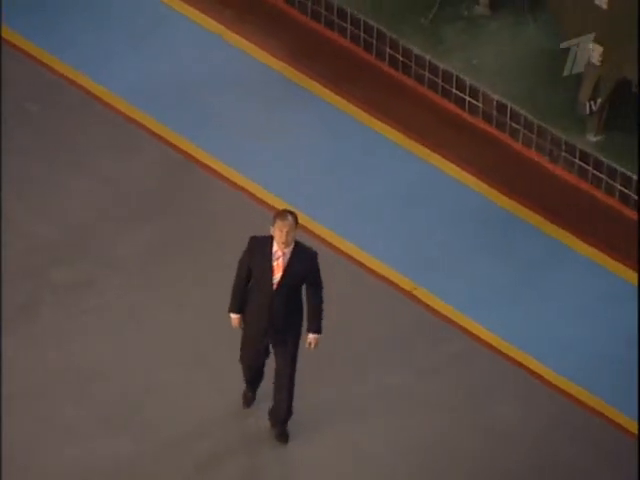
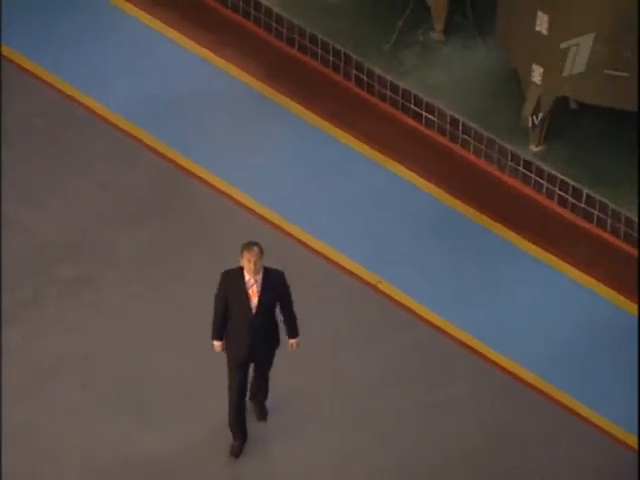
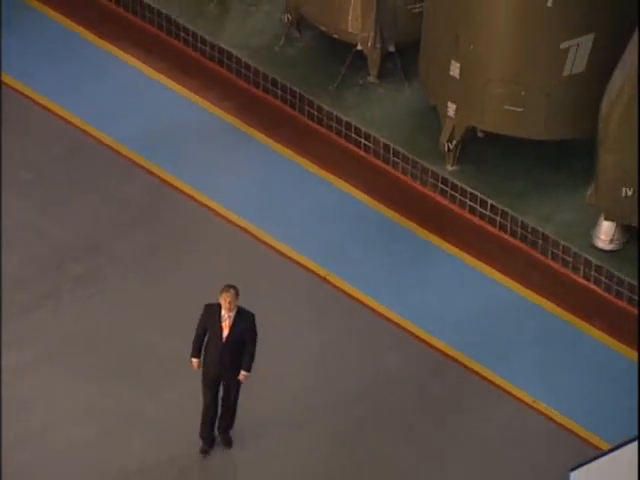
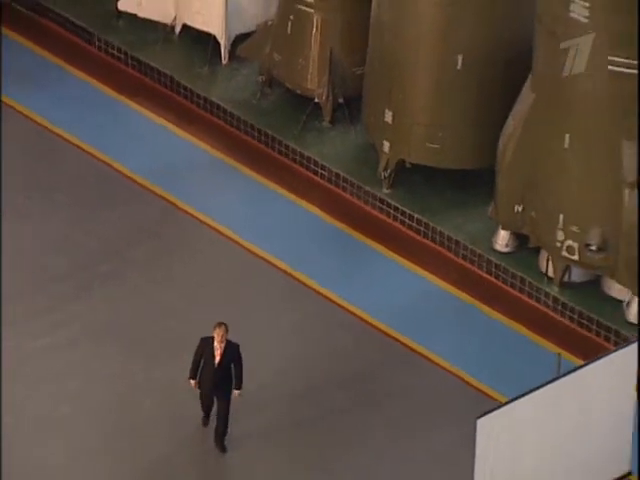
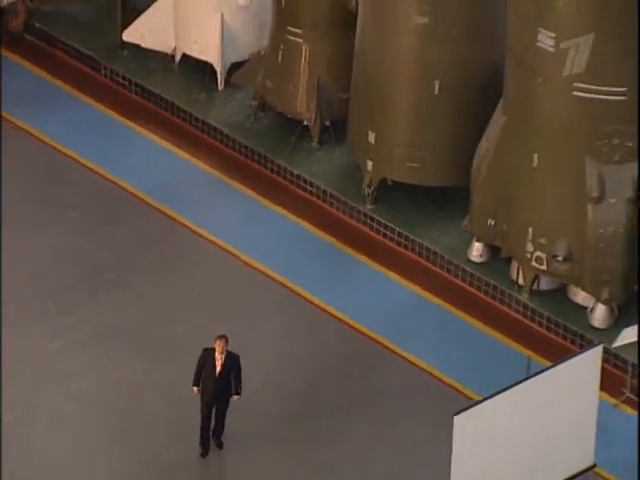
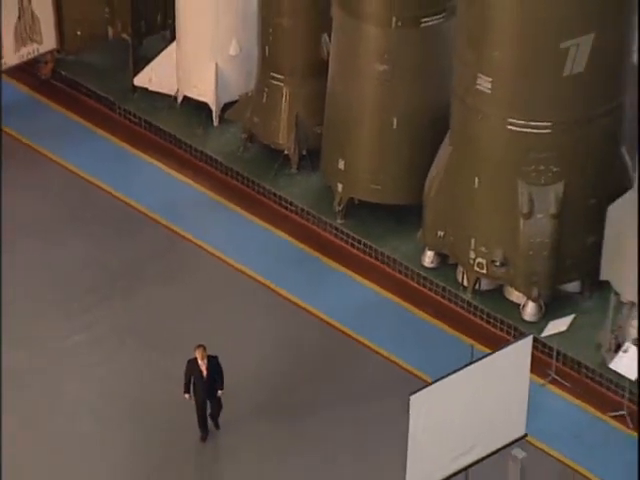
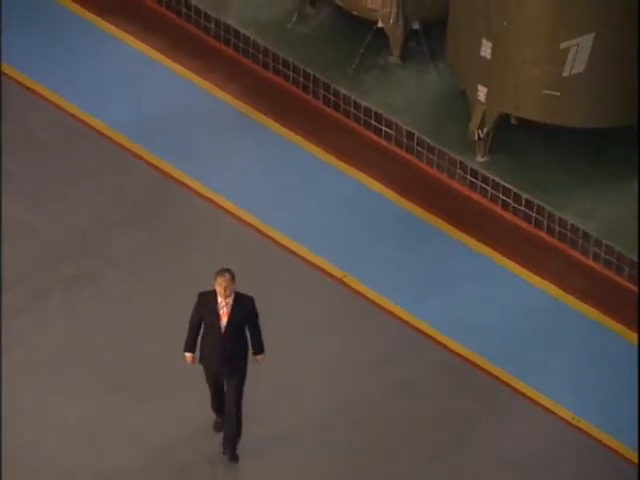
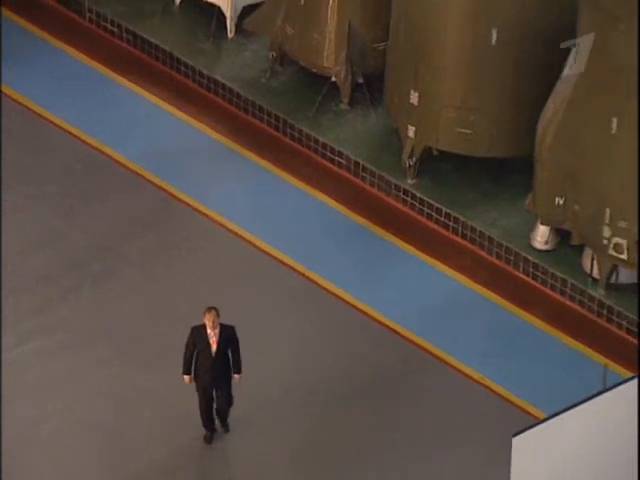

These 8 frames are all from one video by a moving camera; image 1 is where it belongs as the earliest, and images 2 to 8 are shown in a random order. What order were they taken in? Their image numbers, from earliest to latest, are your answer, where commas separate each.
2, 7, 3, 8, 4, 5, 6
